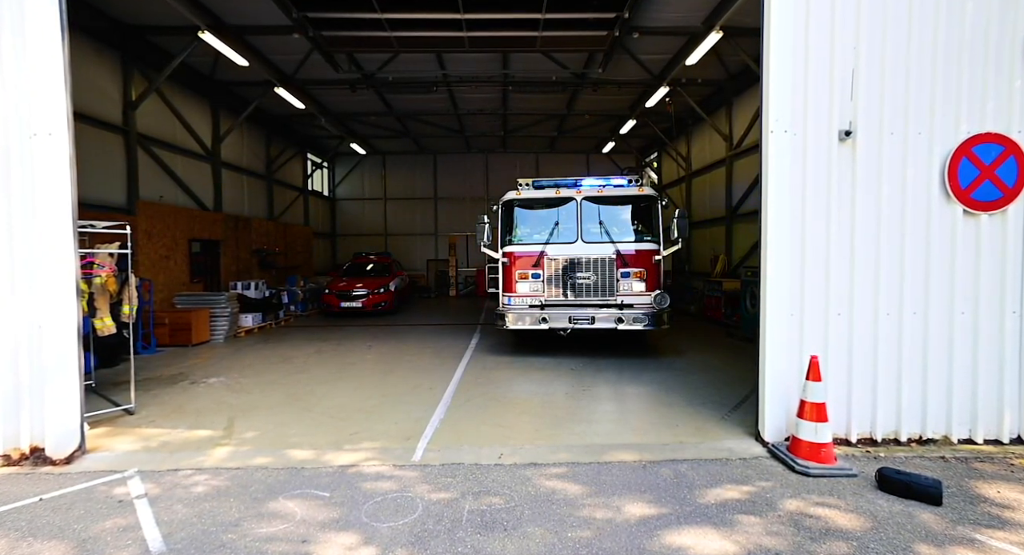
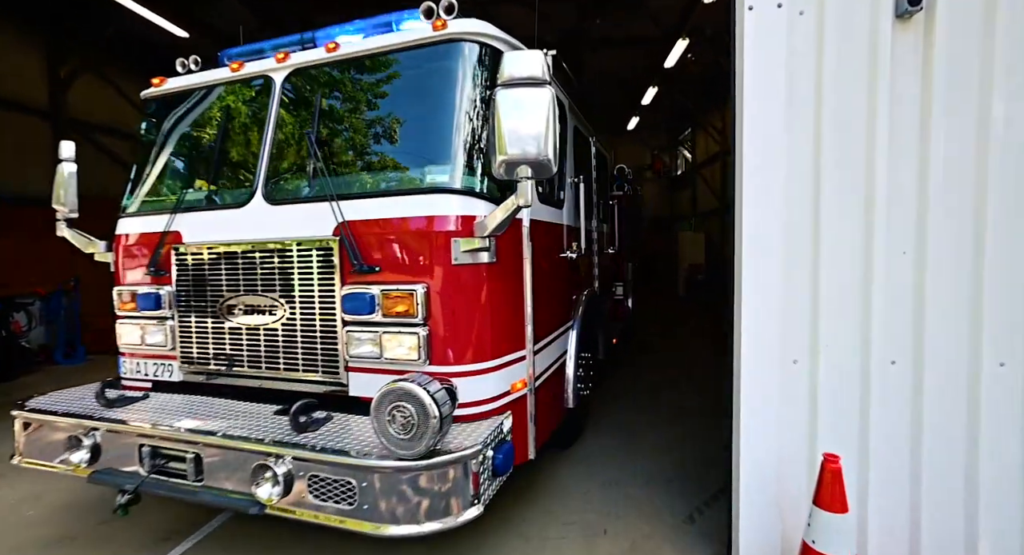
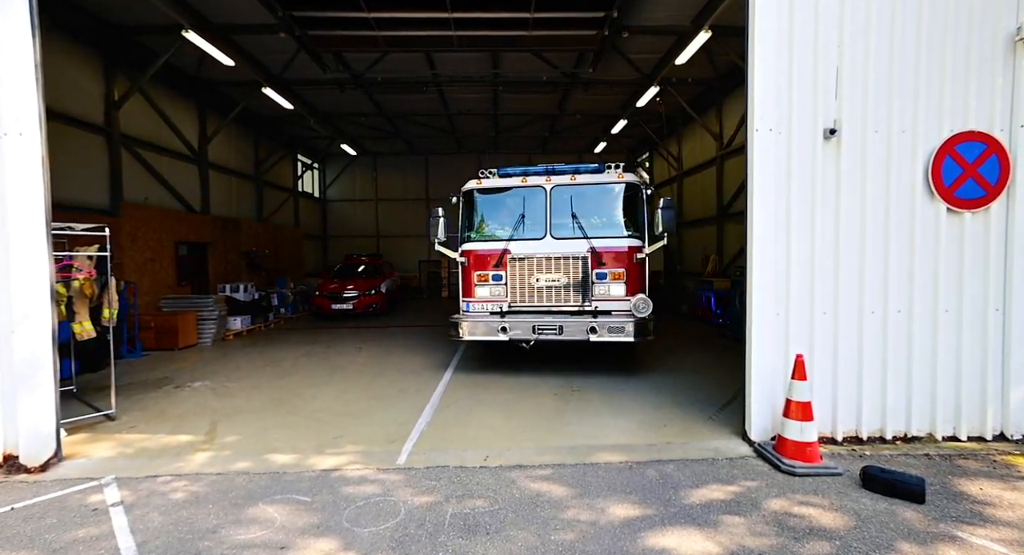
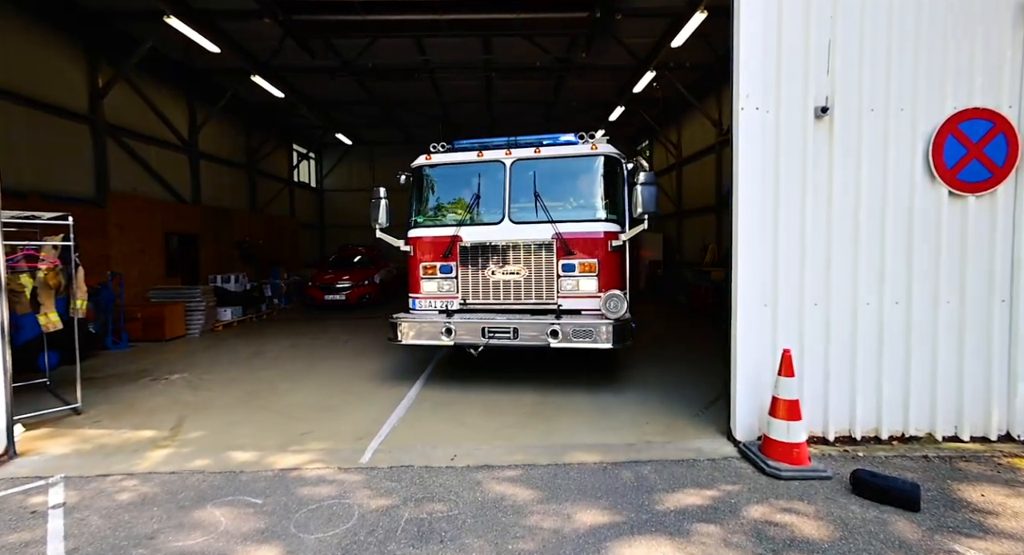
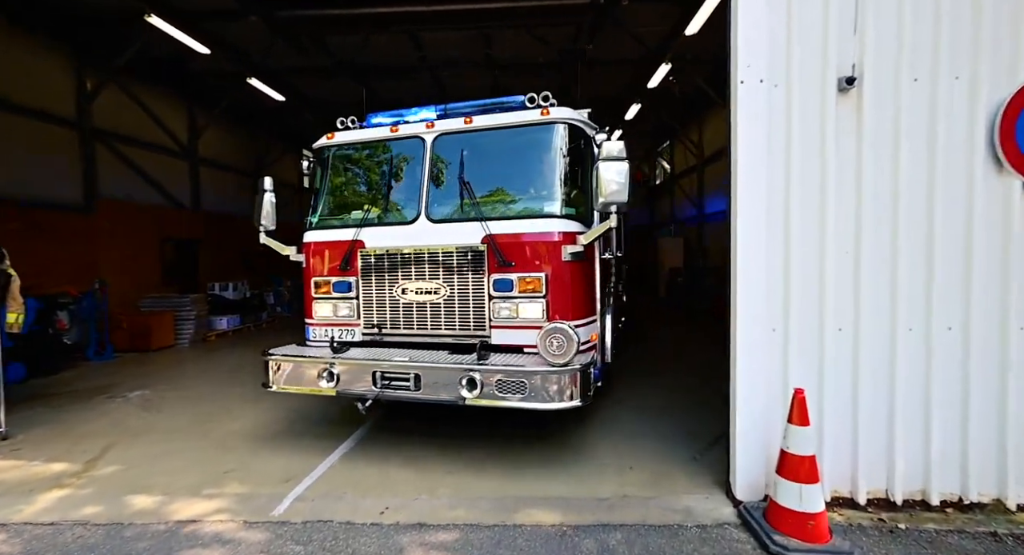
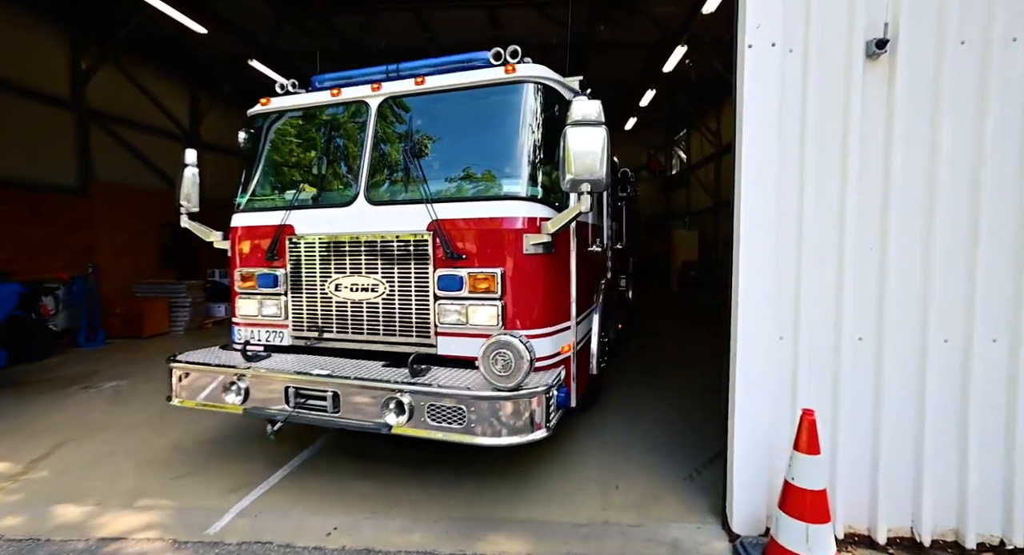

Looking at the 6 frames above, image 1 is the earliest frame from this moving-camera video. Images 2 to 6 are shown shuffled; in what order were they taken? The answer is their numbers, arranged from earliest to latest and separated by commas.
3, 4, 5, 6, 2
